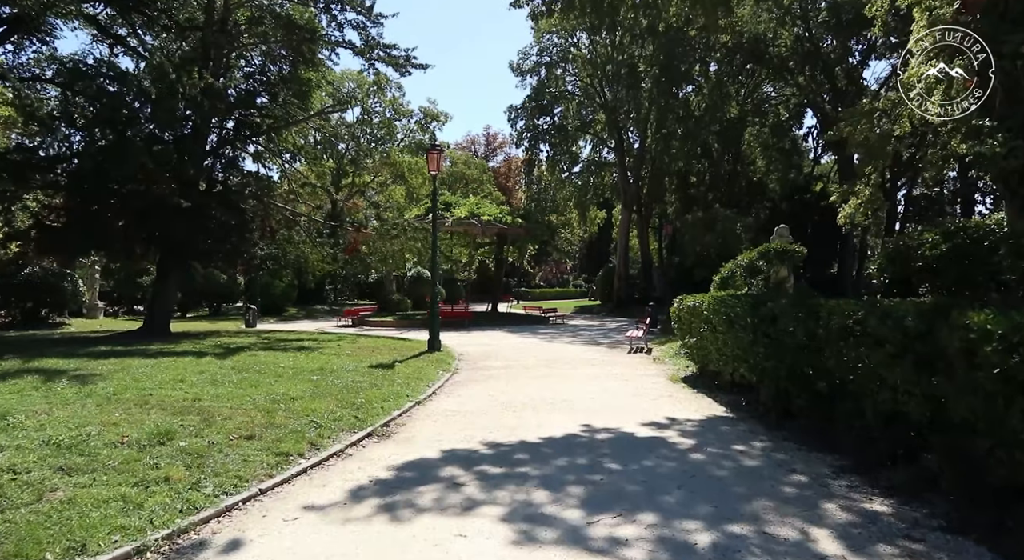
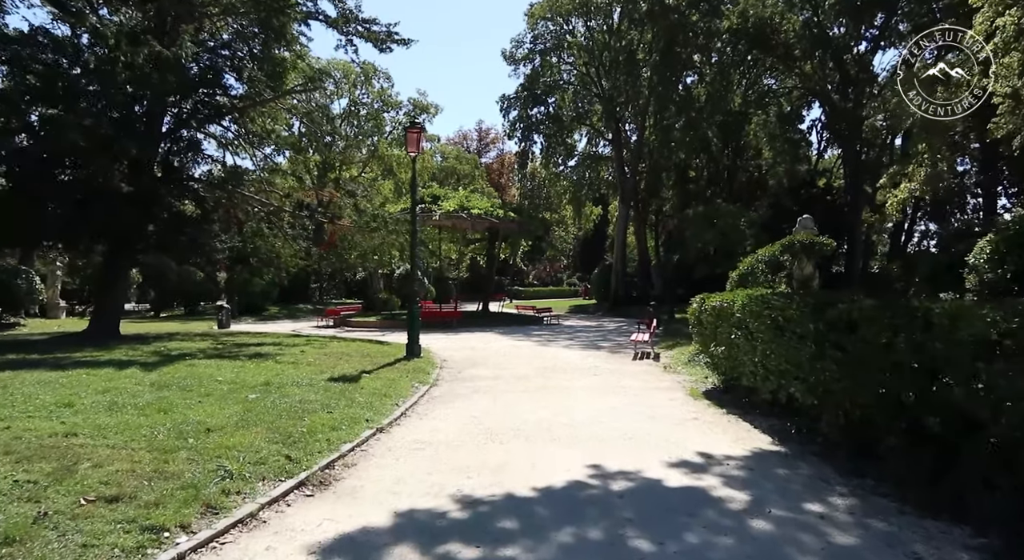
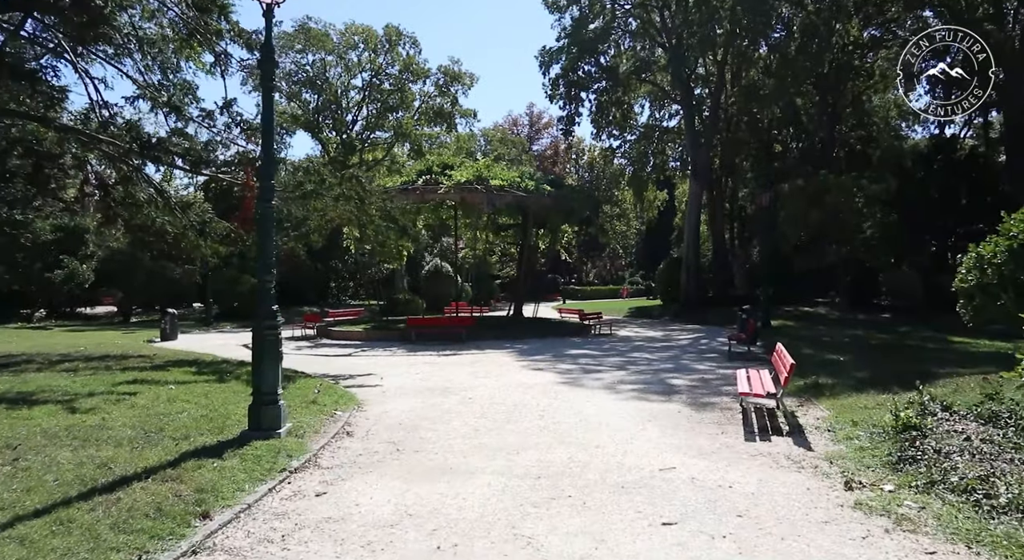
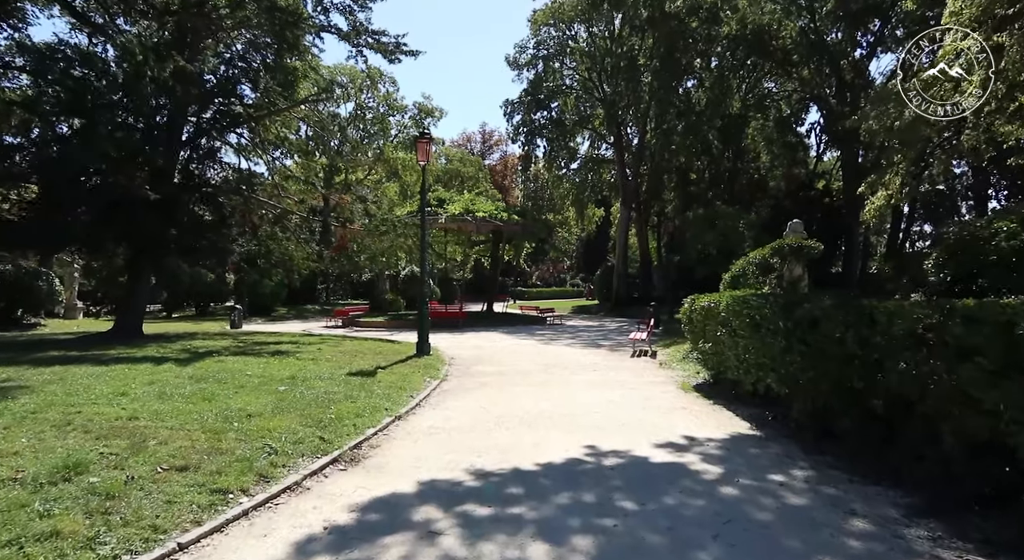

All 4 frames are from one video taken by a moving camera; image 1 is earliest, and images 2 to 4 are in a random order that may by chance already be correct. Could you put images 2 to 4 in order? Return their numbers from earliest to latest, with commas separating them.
4, 2, 3
